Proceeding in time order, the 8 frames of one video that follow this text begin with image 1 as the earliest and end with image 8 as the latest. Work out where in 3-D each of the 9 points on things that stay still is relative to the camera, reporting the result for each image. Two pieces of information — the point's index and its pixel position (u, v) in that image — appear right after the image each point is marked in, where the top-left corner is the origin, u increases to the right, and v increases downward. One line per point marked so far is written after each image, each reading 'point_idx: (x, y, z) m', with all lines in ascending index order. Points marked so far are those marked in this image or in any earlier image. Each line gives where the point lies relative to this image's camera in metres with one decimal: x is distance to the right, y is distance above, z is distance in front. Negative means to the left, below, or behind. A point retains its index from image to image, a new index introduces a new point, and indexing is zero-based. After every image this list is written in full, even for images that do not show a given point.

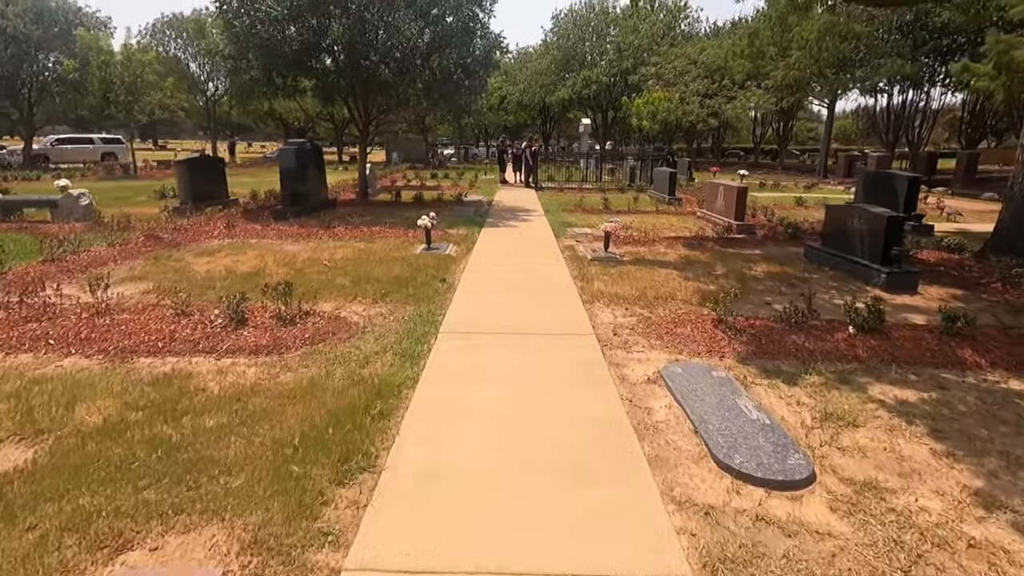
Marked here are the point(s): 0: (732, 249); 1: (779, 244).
0: (+4.5, +0.8, +11.0) m
1: (+5.7, +0.9, +11.4) m
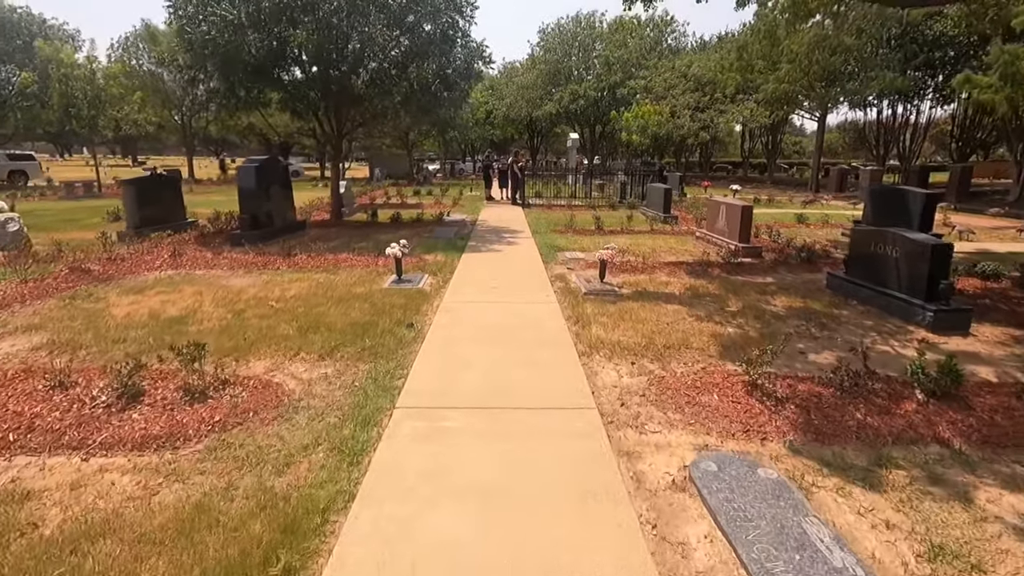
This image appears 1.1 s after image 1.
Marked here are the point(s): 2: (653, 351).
0: (+4.2, +0.2, +9.9) m
1: (+5.4, +0.3, +10.3) m
2: (+1.5, -0.7, +5.8) m
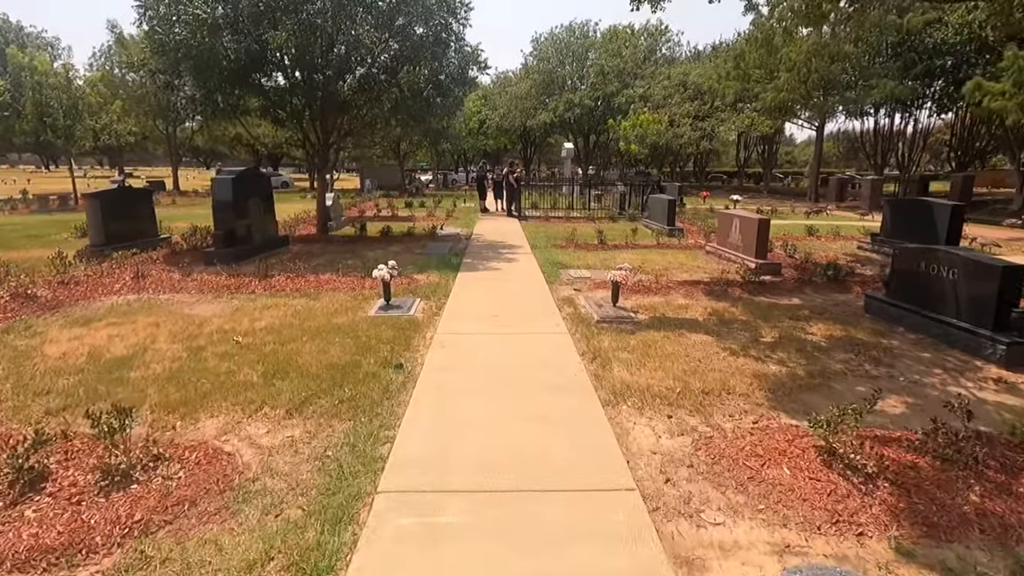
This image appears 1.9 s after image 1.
0: (+4.2, -0.2, +9.0) m
1: (+5.4, 0.0, +9.4) m
2: (+1.6, -1.0, +4.8) m
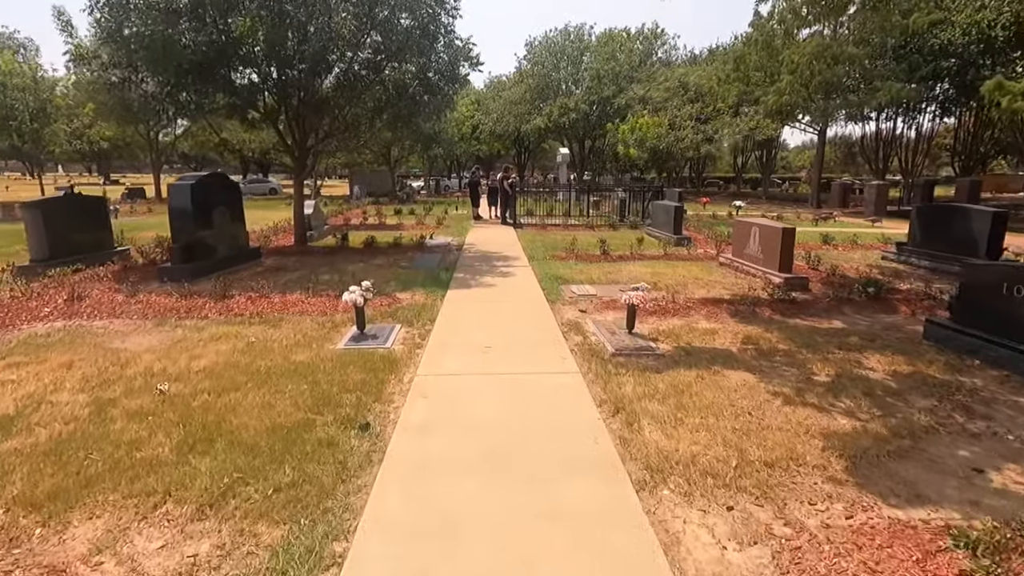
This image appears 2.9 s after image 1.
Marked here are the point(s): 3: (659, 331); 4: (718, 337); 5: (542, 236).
0: (+4.2, -0.5, +7.8) m
1: (+5.3, -0.3, +8.2) m
2: (+1.6, -1.3, +3.6) m
3: (+1.9, -0.6, +7.1) m
4: (+2.7, -0.6, +7.0) m
5: (+0.9, +1.6, +16.7) m
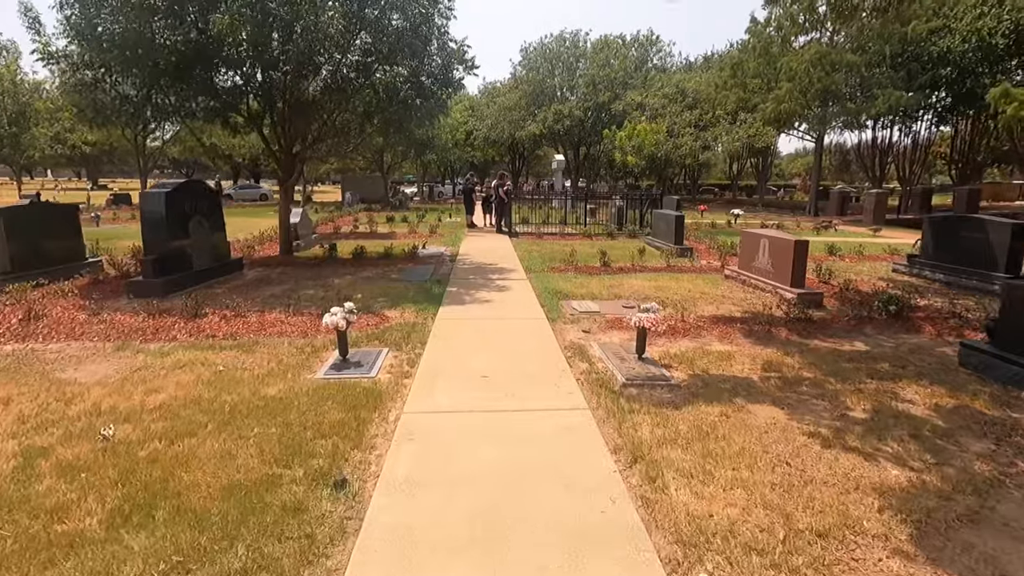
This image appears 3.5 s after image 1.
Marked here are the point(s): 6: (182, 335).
0: (+4.2, -0.8, +7.2) m
1: (+5.3, -0.6, +7.7) m
2: (+1.6, -1.5, +3.0) m
3: (+1.9, -0.8, +6.5) m
4: (+2.7, -0.9, +6.4) m
5: (+0.8, +1.3, +16.1) m
6: (-4.3, -0.6, +6.9) m
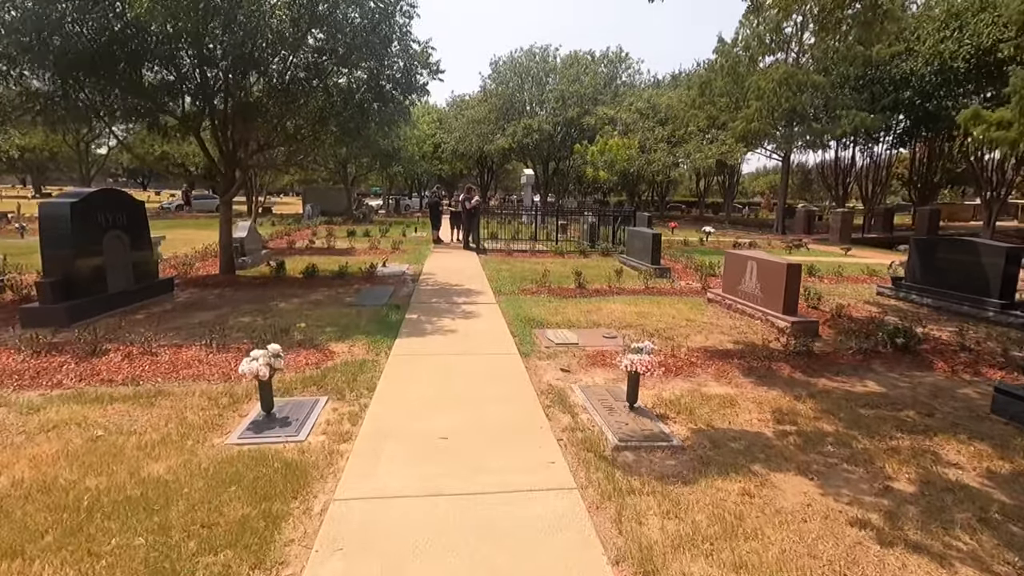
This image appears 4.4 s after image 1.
0: (+3.8, -1.2, +6.4) m
1: (+4.9, -1.0, +6.9) m
2: (+1.5, -1.8, +1.9) m
3: (+1.6, -1.2, +5.5) m
4: (+2.3, -1.3, +5.5) m
5: (-0.1, +0.7, +15.1) m
6: (-4.6, -1.0, +5.6) m
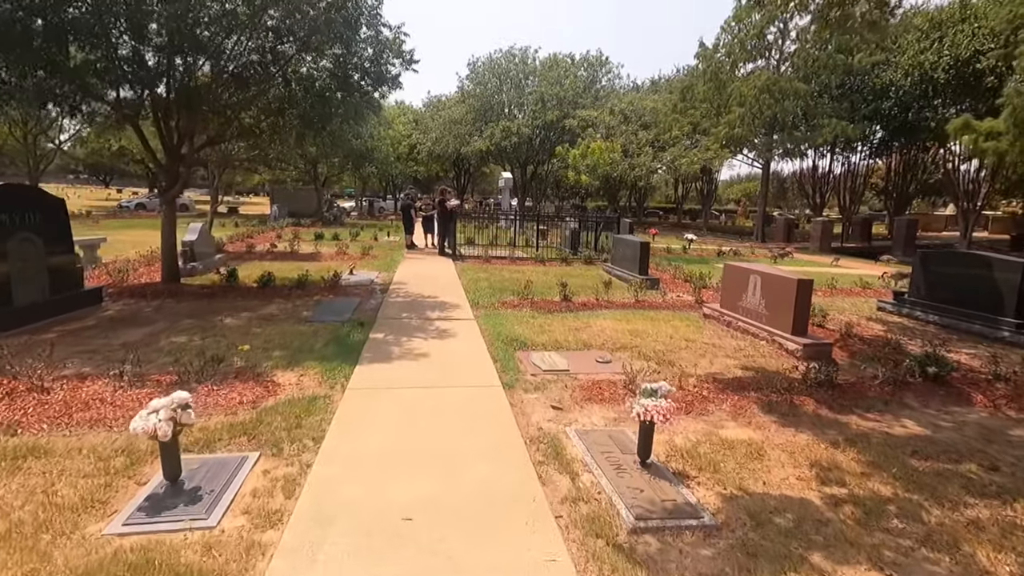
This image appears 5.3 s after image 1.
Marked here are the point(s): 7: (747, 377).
0: (+3.6, -1.4, +5.4) m
1: (+4.7, -1.3, +6.0) m
2: (+1.5, -2.0, +0.9) m
3: (+1.4, -1.4, +4.5) m
4: (+2.2, -1.5, +4.5) m
5: (-0.7, +0.4, +14.0) m
6: (-4.8, -1.1, +4.3) m
7: (+3.0, -1.1, +6.7) m
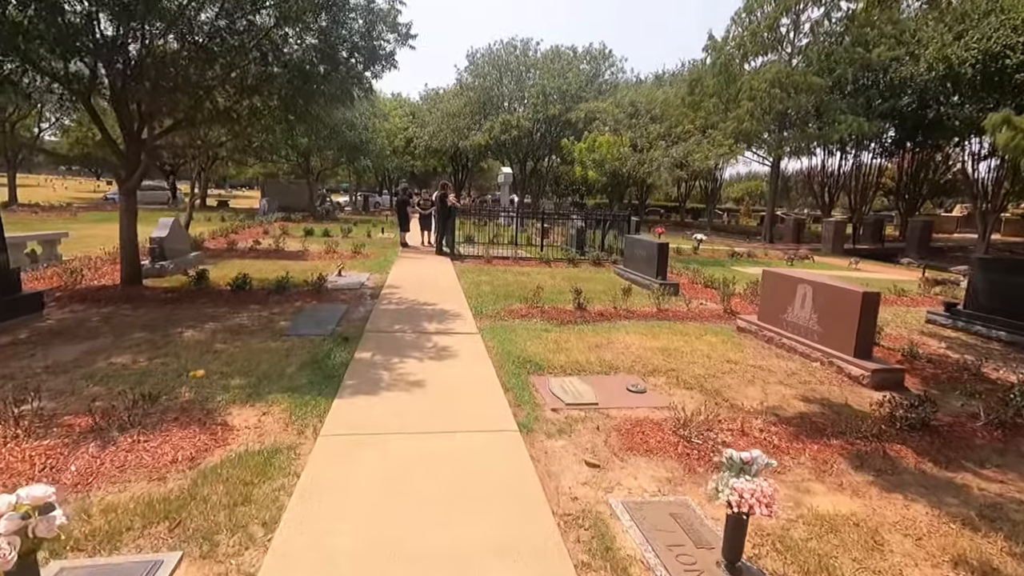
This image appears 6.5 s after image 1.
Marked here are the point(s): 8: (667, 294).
0: (+3.8, -1.6, +4.2) m
1: (+4.9, -1.5, +4.8) m
2: (+1.7, -2.2, -0.3) m
3: (+1.6, -1.6, +3.3) m
4: (+2.4, -1.7, +3.3) m
5: (-0.6, +0.3, +12.8) m
6: (-4.6, -1.2, +3.0) m
7: (+3.1, -1.3, +5.5) m
8: (+3.3, -0.1, +11.2) m
